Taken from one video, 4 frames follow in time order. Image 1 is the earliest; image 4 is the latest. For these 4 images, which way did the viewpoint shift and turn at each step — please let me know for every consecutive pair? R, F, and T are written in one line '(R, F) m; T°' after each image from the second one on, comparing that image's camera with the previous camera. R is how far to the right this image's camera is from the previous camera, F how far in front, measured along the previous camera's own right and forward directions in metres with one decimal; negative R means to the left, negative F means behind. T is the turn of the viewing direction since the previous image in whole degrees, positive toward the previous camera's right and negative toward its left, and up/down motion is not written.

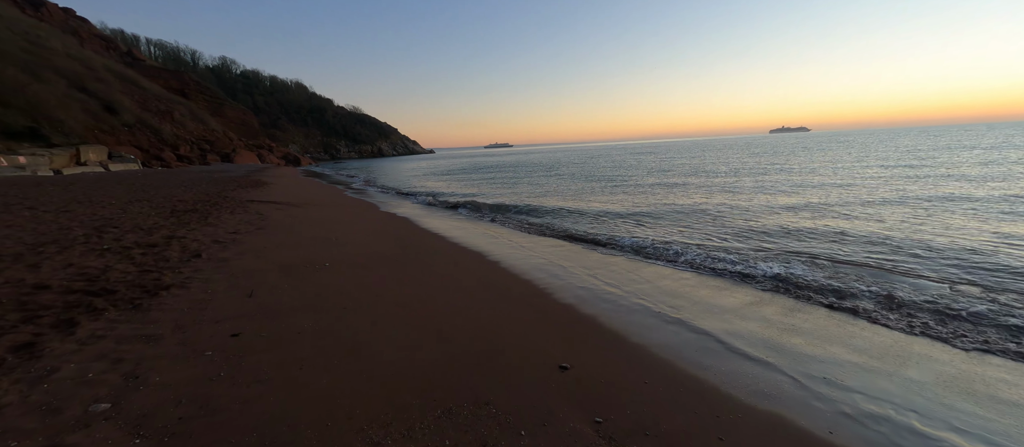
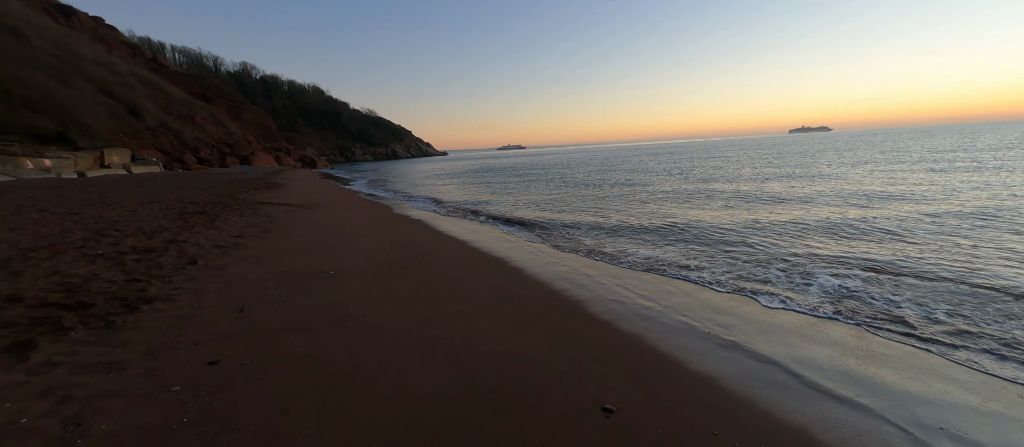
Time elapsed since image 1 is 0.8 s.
(-0.1, +0.6) m; -2°
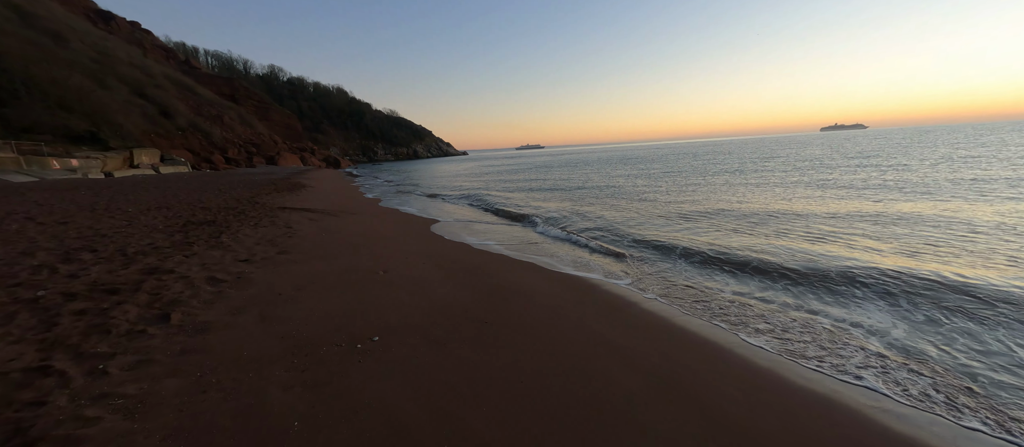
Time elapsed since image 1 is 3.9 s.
(-1.2, +2.0) m; -3°
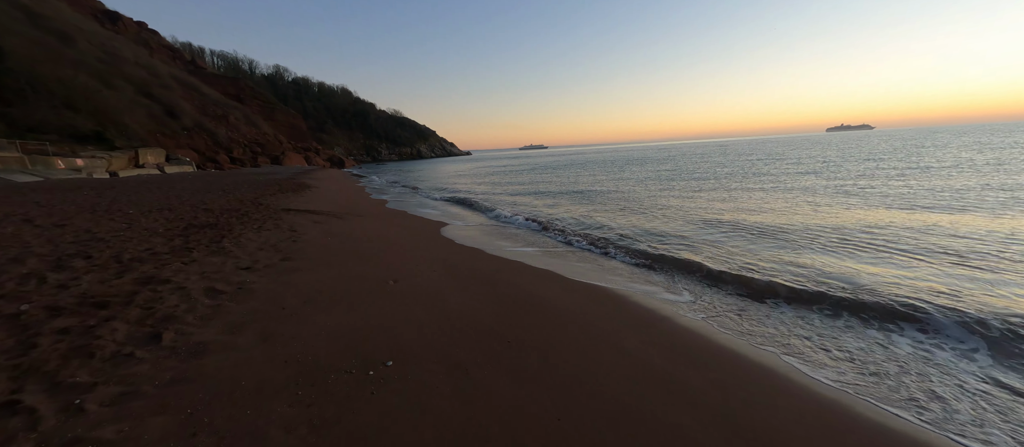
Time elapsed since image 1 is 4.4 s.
(-0.2, +0.3) m; 0°
